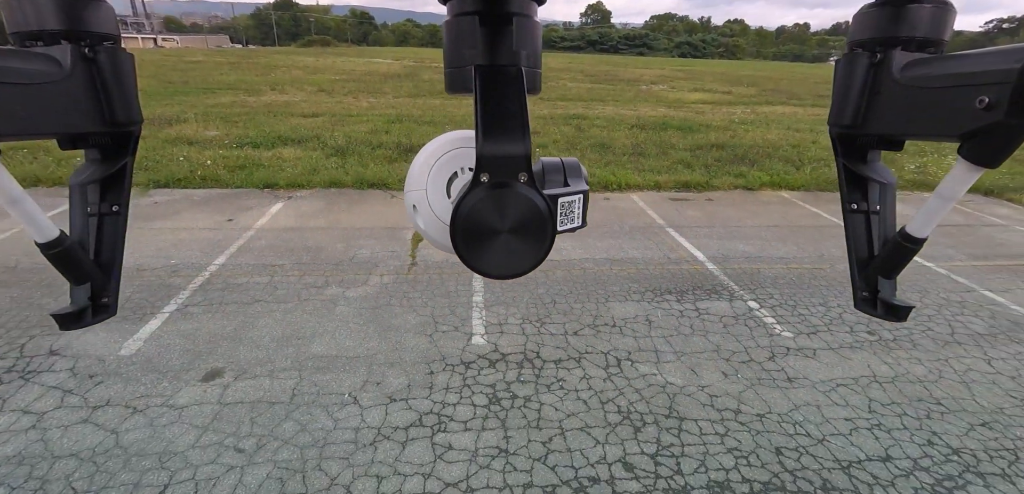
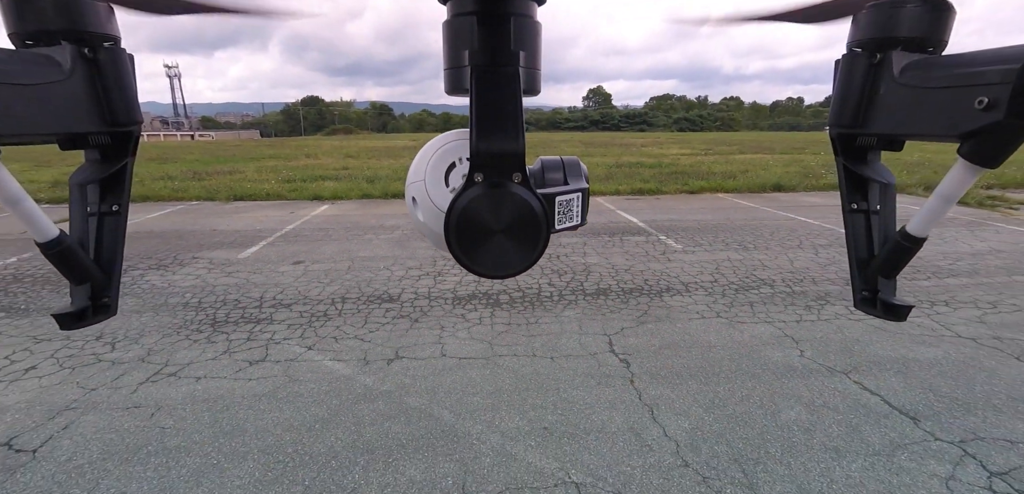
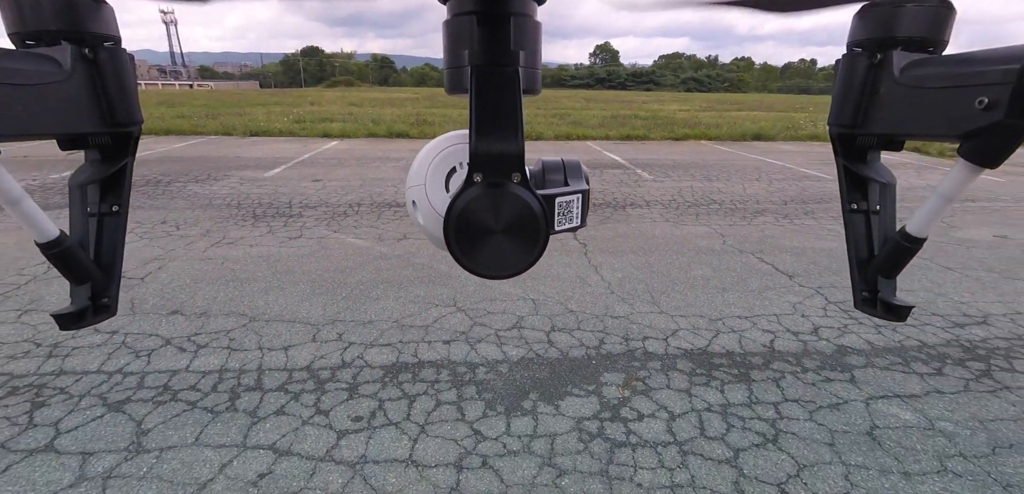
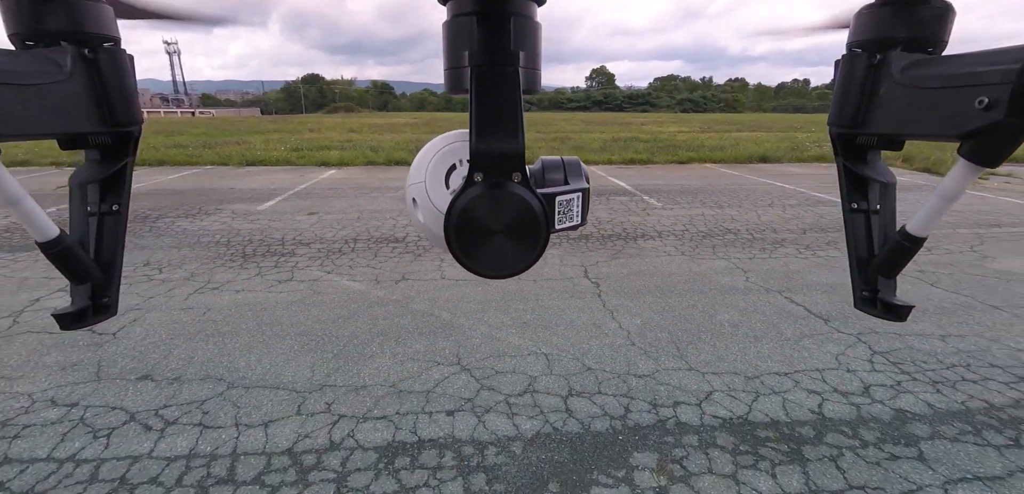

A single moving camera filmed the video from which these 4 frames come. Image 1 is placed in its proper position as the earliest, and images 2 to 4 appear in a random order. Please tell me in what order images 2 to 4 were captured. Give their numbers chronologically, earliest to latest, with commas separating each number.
2, 4, 3
